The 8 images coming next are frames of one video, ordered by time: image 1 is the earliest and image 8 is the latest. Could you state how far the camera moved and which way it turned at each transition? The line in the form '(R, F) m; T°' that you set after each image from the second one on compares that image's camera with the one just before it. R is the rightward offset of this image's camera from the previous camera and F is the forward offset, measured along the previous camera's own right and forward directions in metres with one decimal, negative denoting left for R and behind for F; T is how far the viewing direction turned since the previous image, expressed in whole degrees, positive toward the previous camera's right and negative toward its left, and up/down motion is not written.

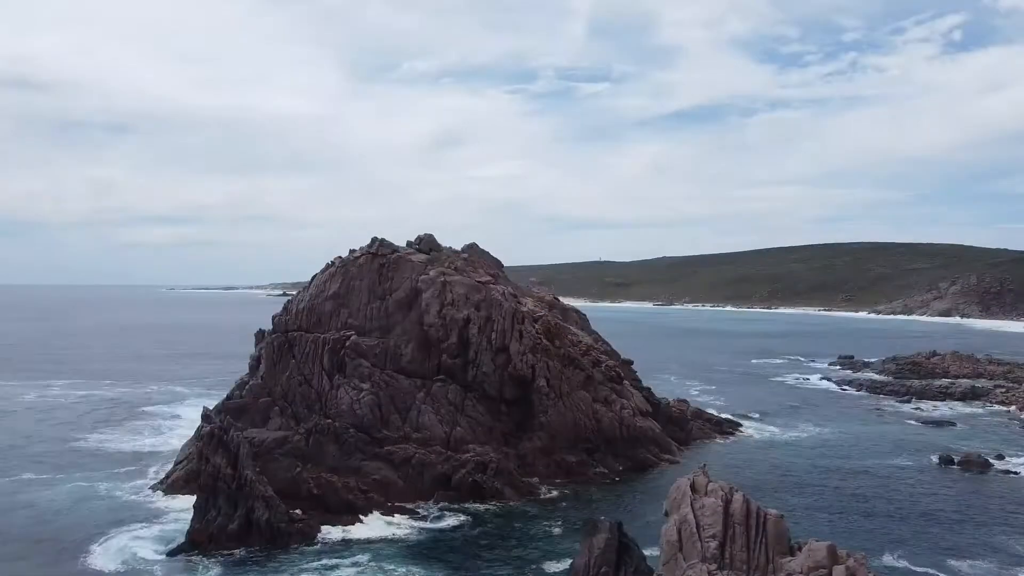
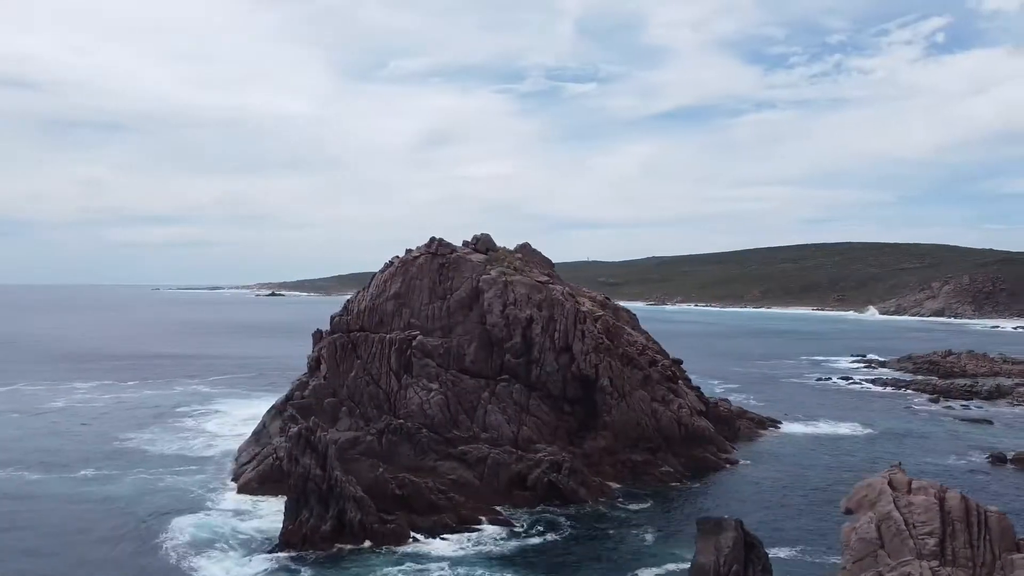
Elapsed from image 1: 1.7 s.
(-3.8, 0.0) m; +1°
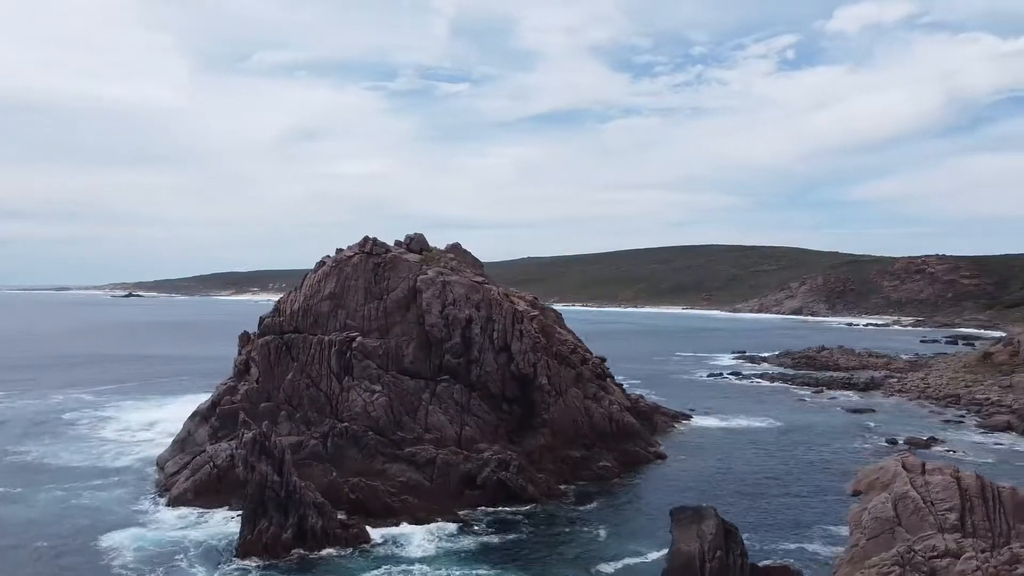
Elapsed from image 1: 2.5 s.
(-3.2, 0.0) m; +9°
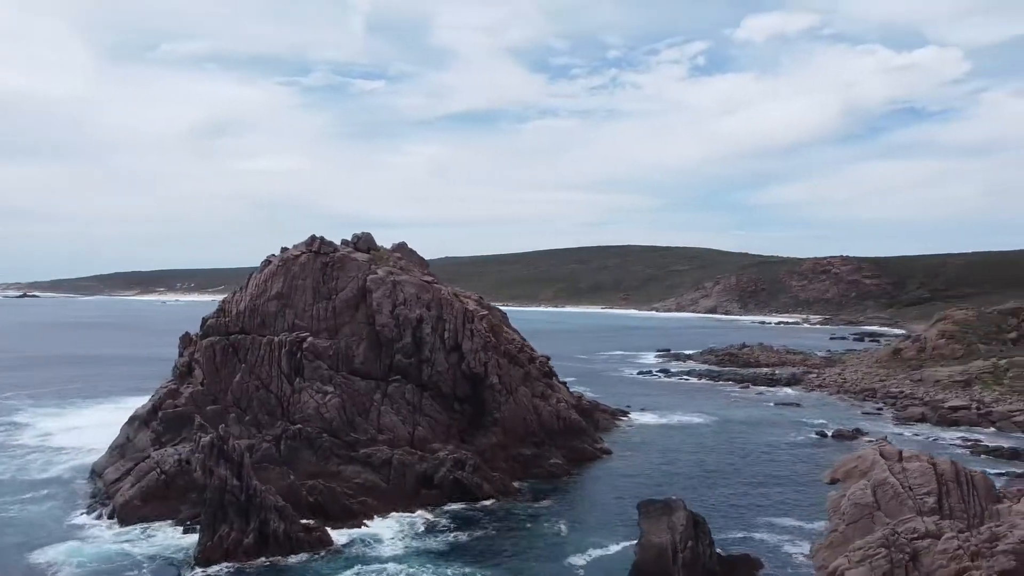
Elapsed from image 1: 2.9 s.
(-1.7, -0.1) m; +6°
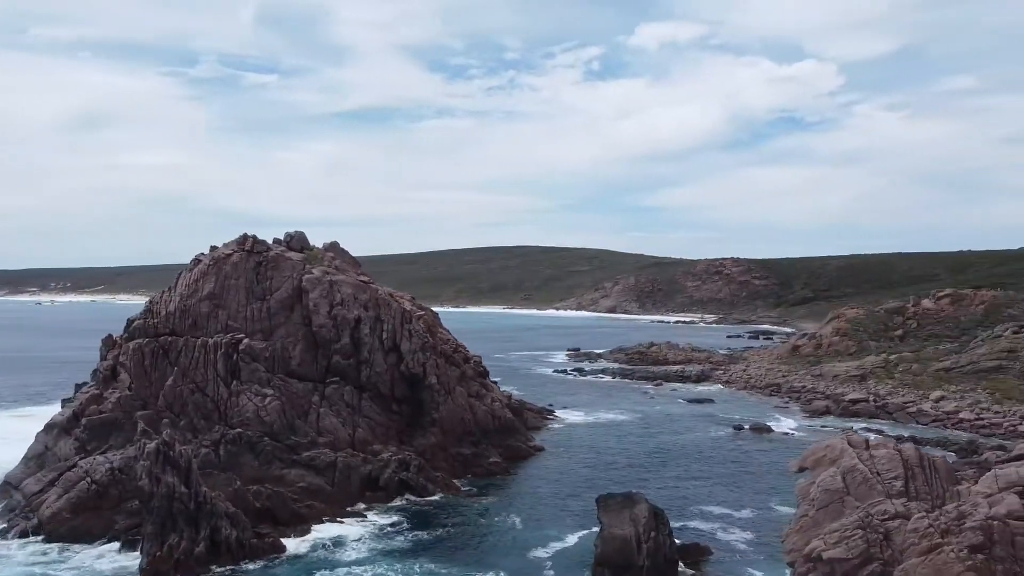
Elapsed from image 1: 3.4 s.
(-2.1, -0.2) m; +7°
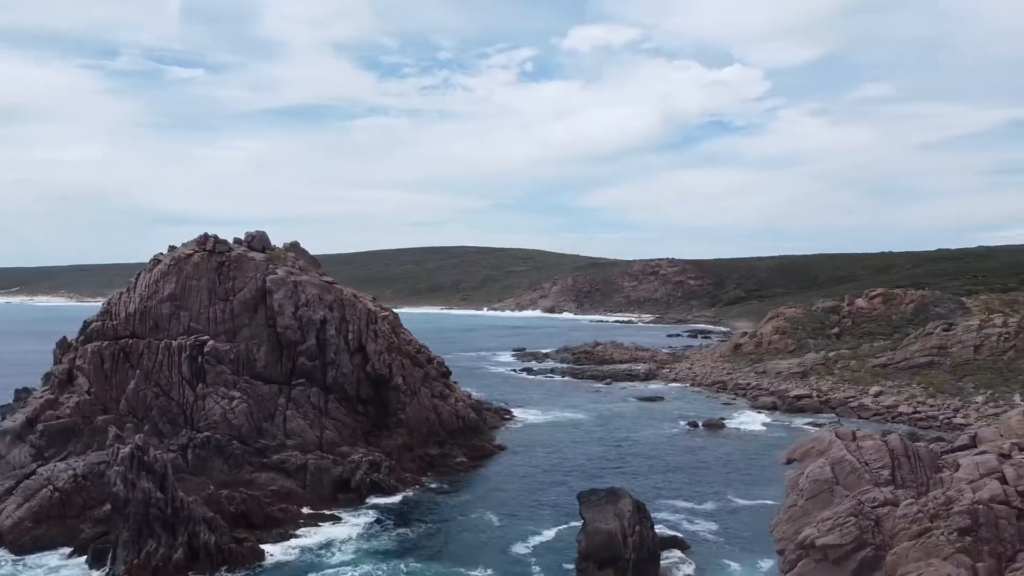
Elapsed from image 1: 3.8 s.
(-1.6, -0.2) m; +5°
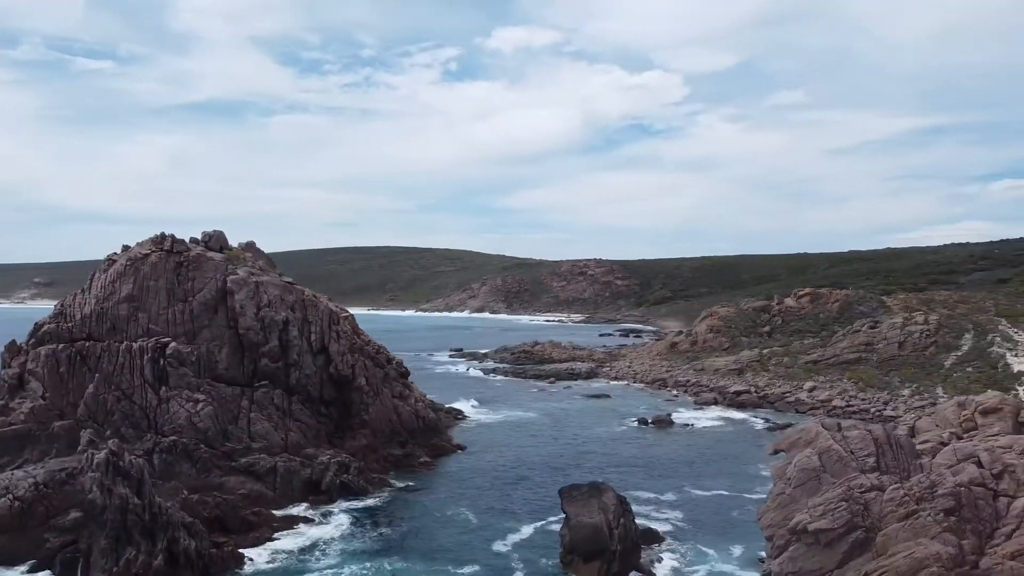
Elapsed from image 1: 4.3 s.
(-2.0, -0.4) m; +5°
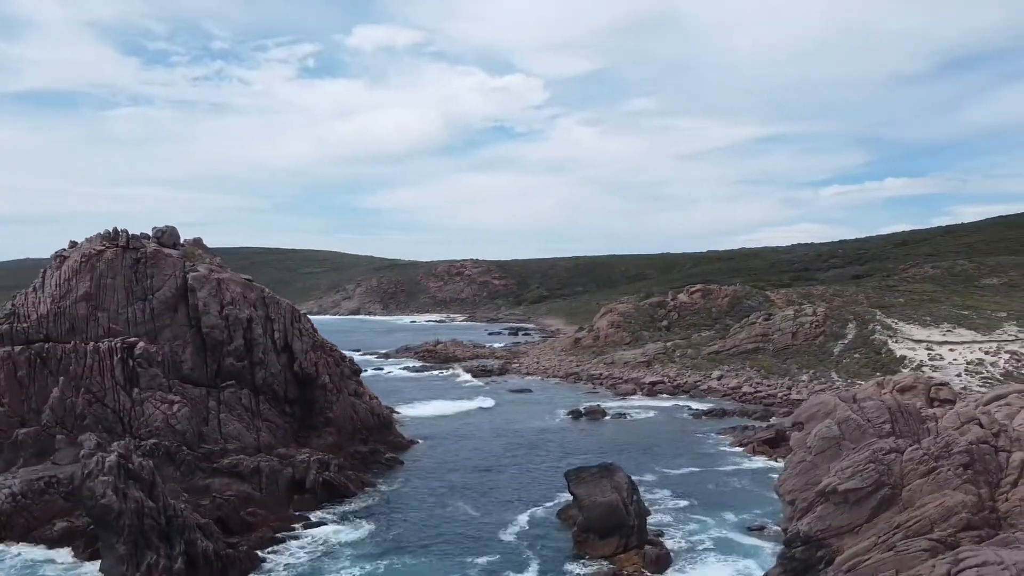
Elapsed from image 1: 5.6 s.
(-5.0, -0.6) m; +10°
